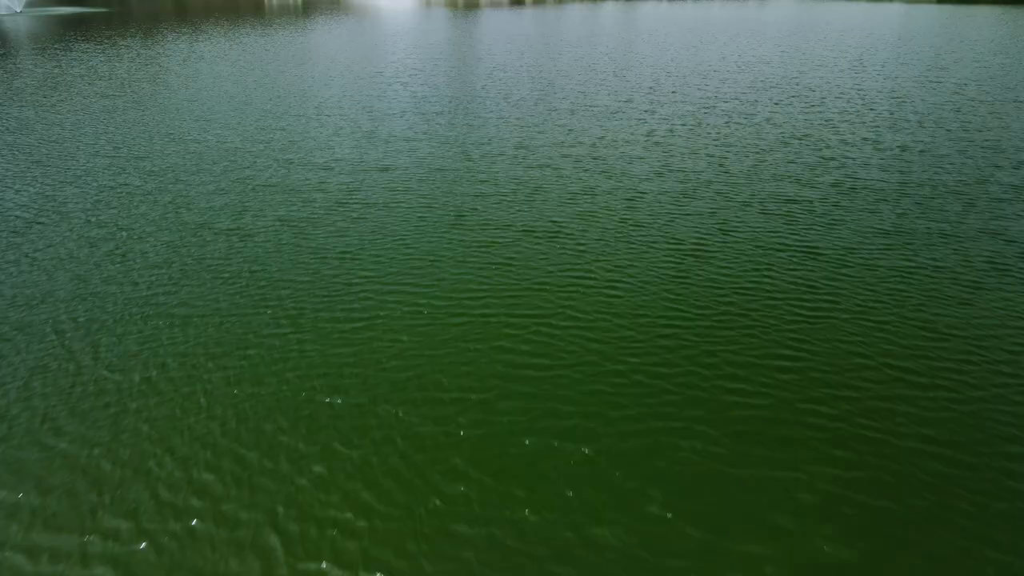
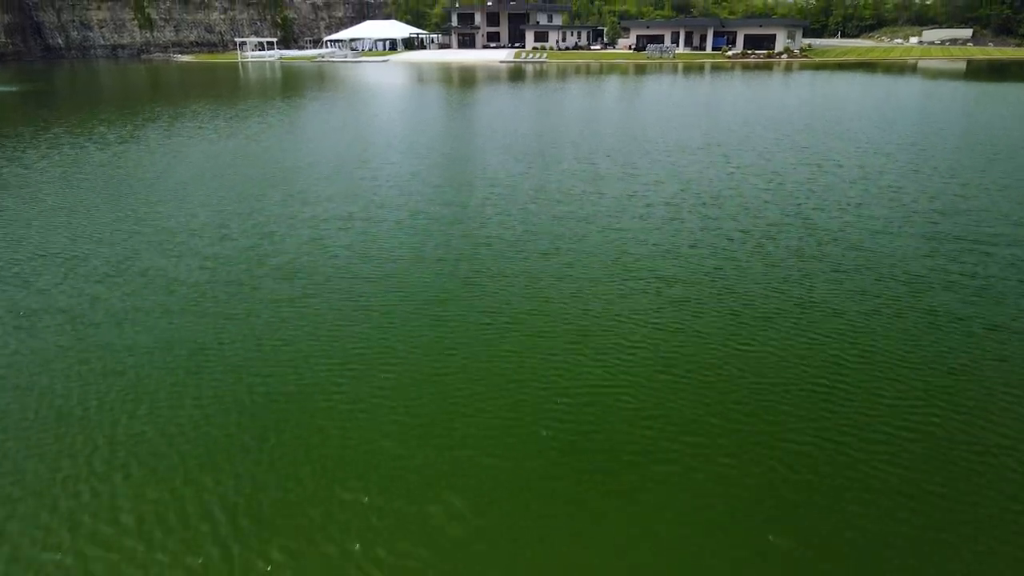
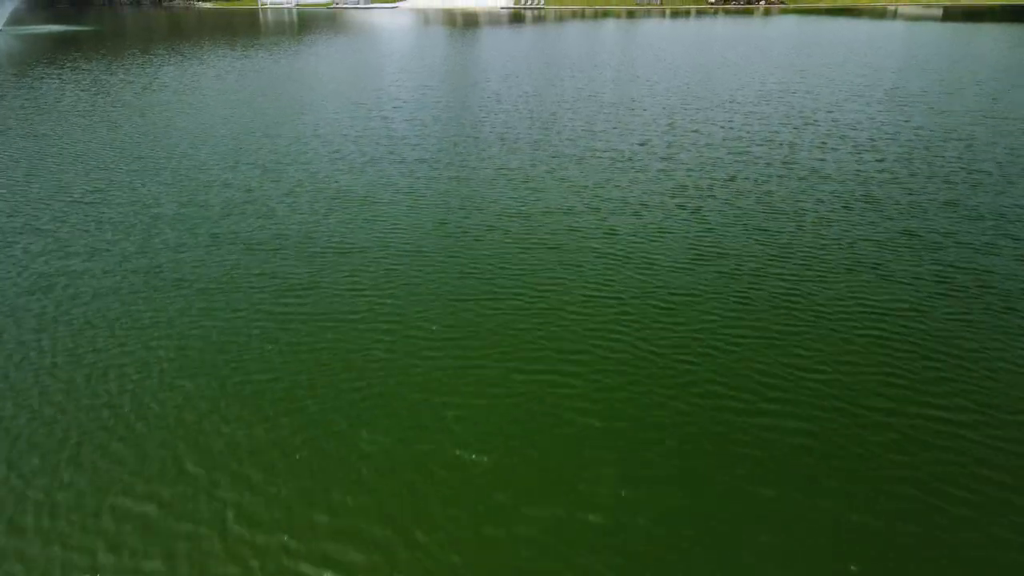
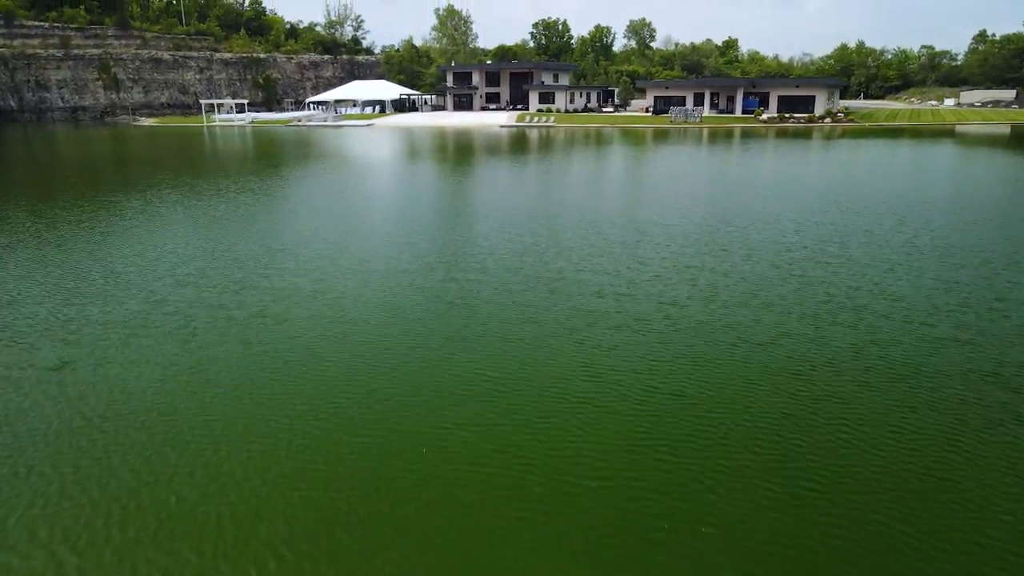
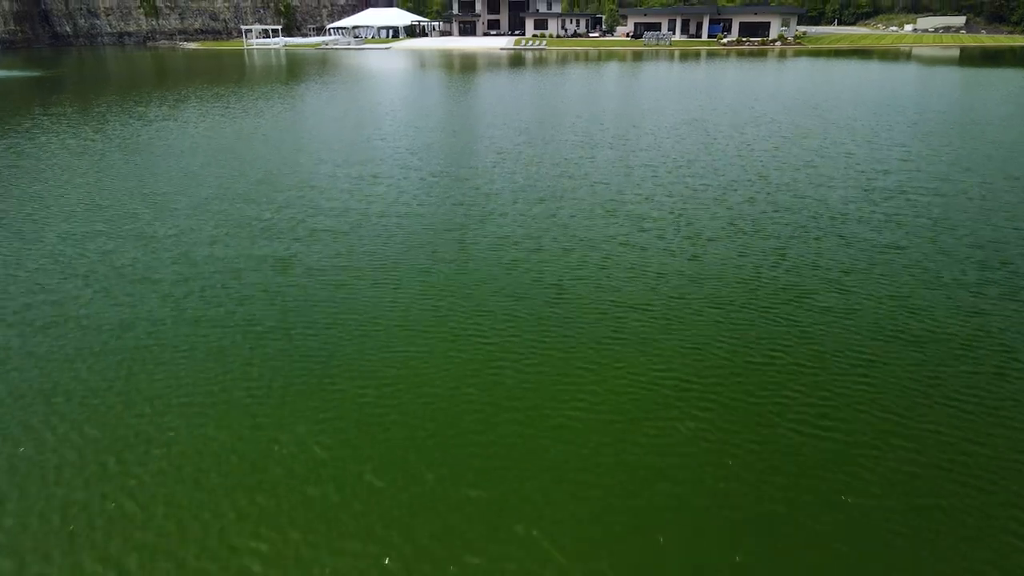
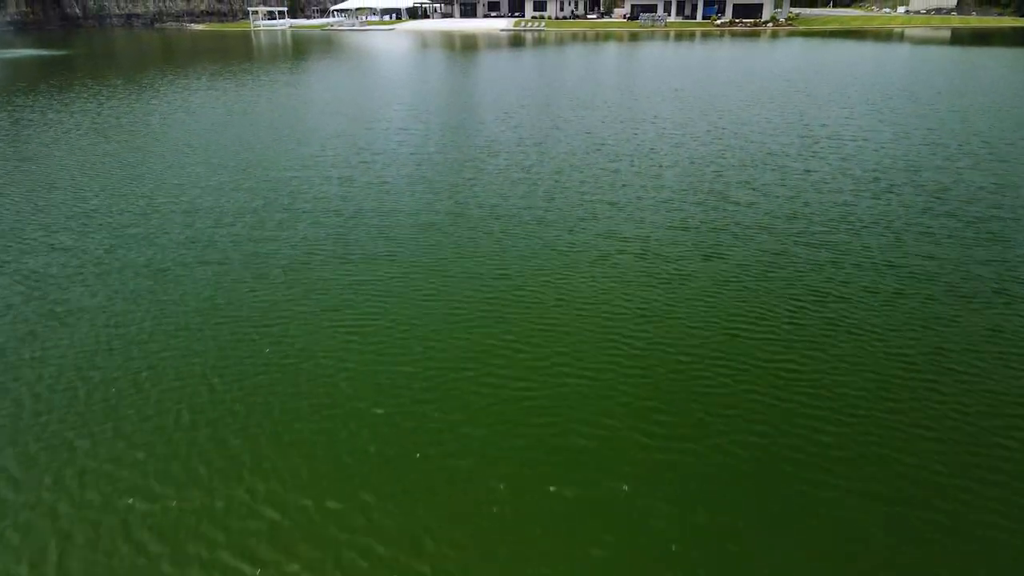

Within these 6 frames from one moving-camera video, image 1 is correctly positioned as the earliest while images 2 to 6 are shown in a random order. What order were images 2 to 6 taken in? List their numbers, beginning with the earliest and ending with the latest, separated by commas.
3, 6, 5, 2, 4
